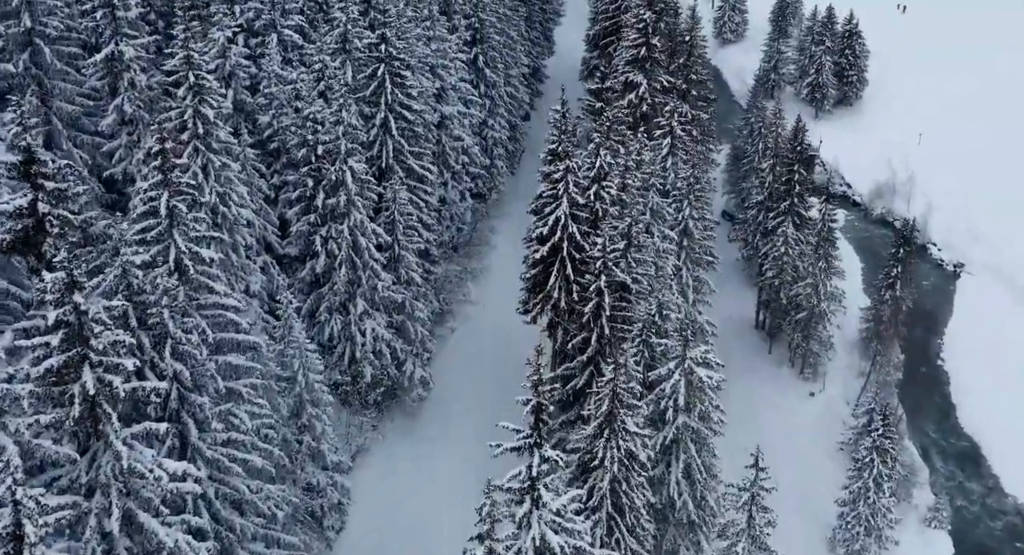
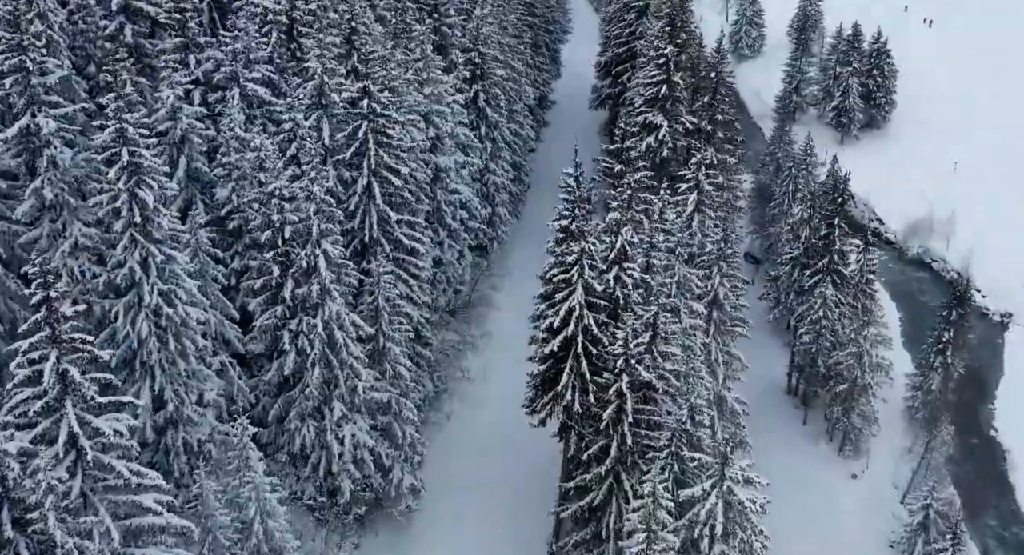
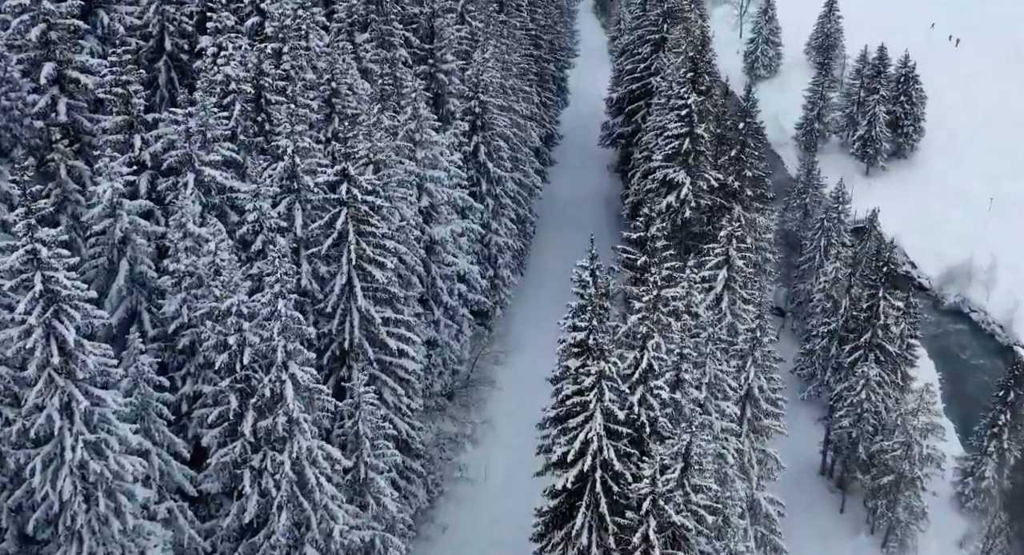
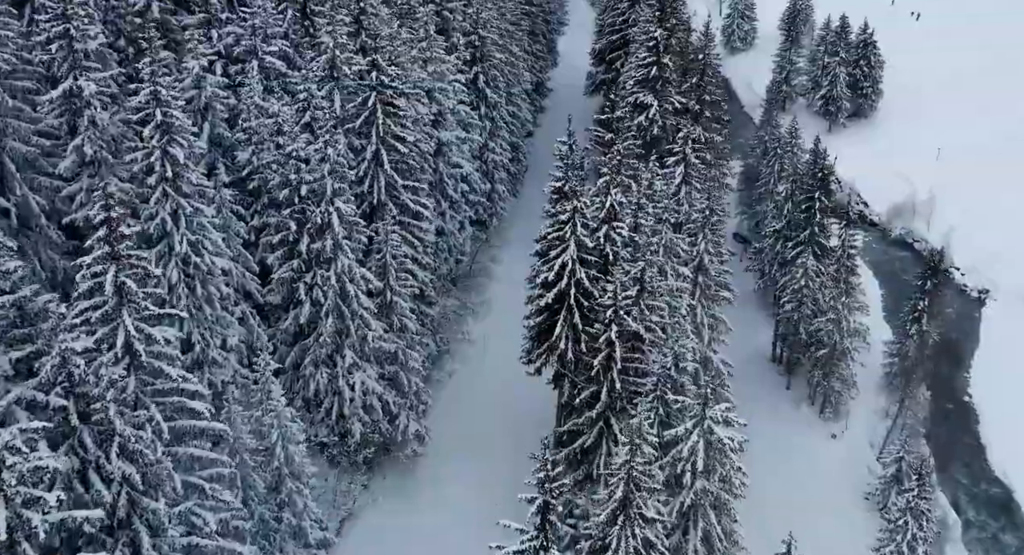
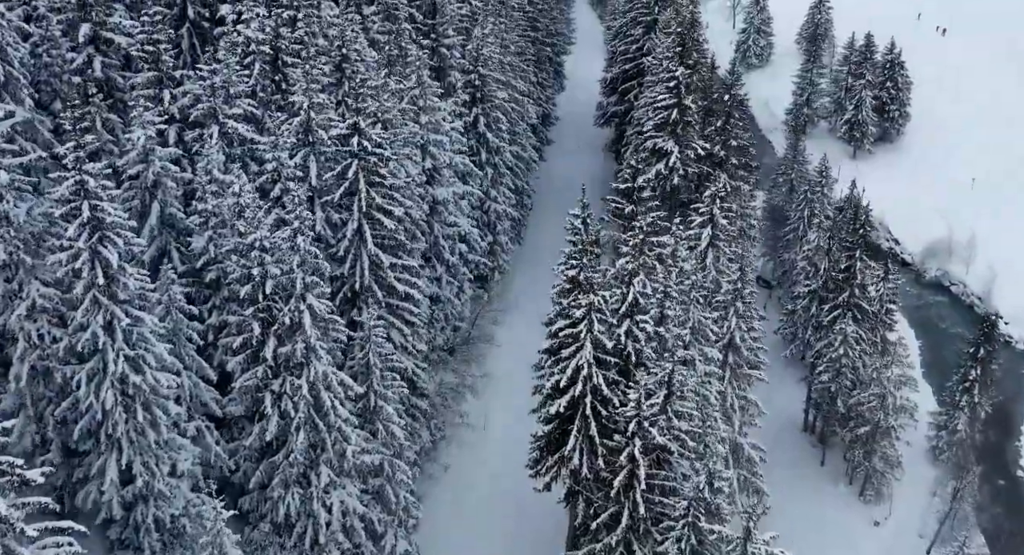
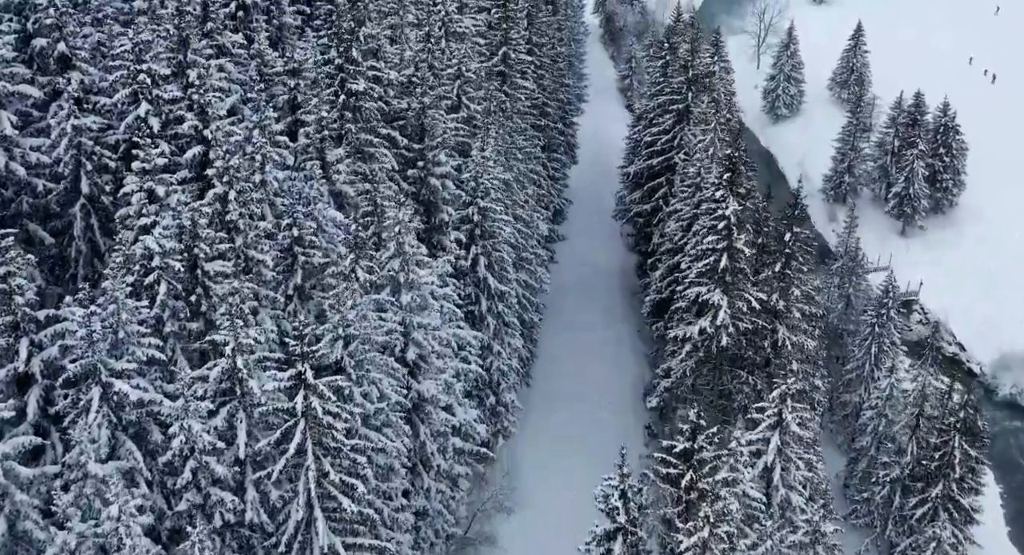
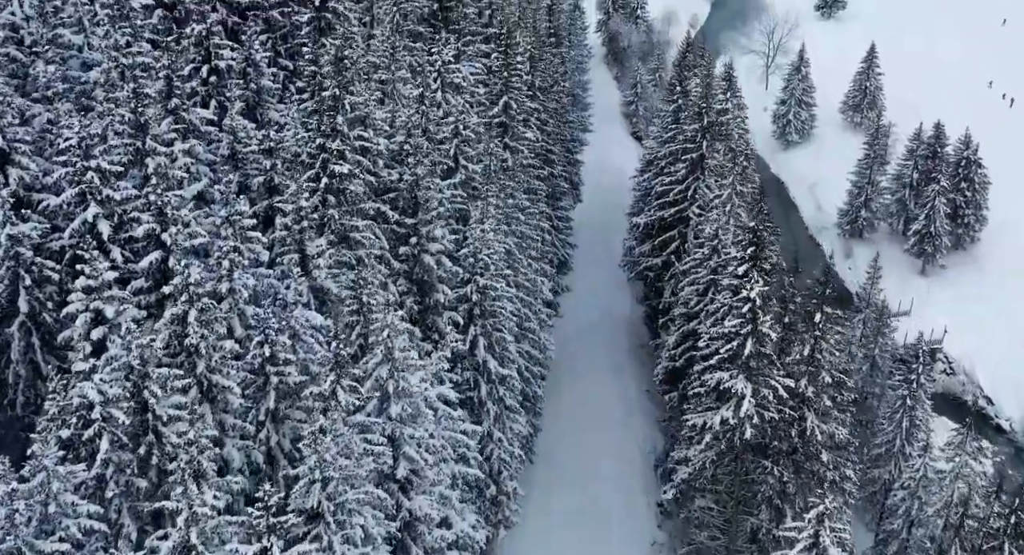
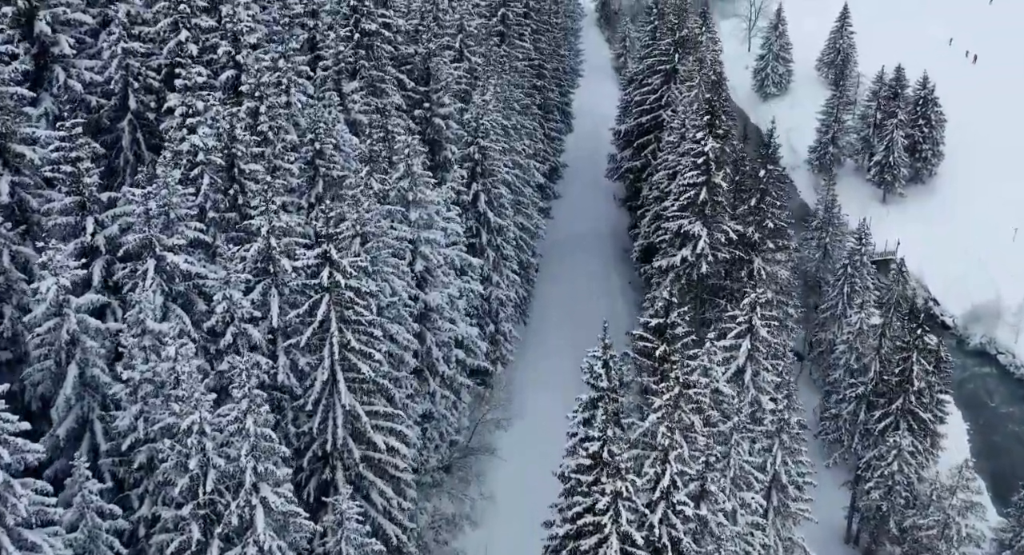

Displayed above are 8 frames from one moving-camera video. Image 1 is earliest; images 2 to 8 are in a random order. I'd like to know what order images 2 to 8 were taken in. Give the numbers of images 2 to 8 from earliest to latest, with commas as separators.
4, 2, 5, 3, 8, 6, 7
